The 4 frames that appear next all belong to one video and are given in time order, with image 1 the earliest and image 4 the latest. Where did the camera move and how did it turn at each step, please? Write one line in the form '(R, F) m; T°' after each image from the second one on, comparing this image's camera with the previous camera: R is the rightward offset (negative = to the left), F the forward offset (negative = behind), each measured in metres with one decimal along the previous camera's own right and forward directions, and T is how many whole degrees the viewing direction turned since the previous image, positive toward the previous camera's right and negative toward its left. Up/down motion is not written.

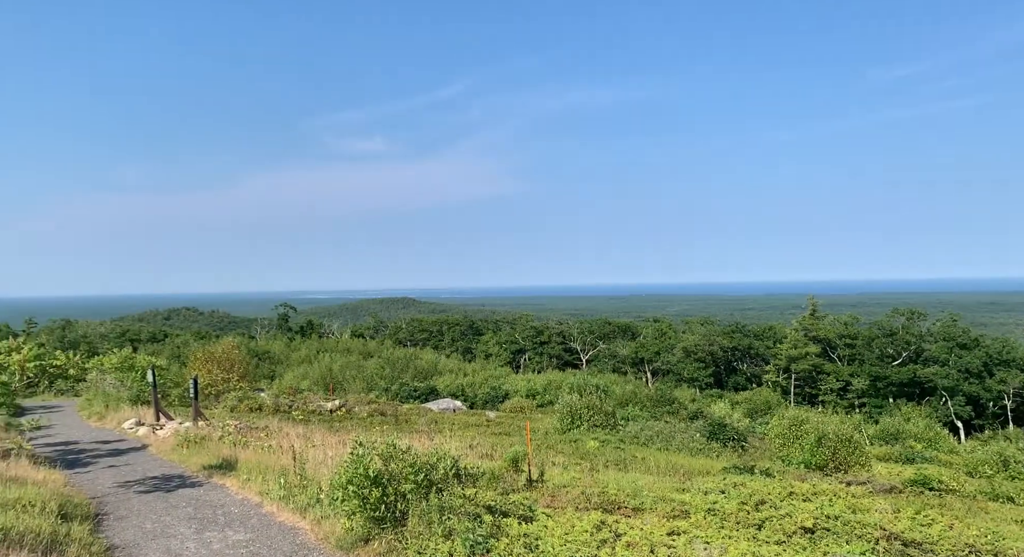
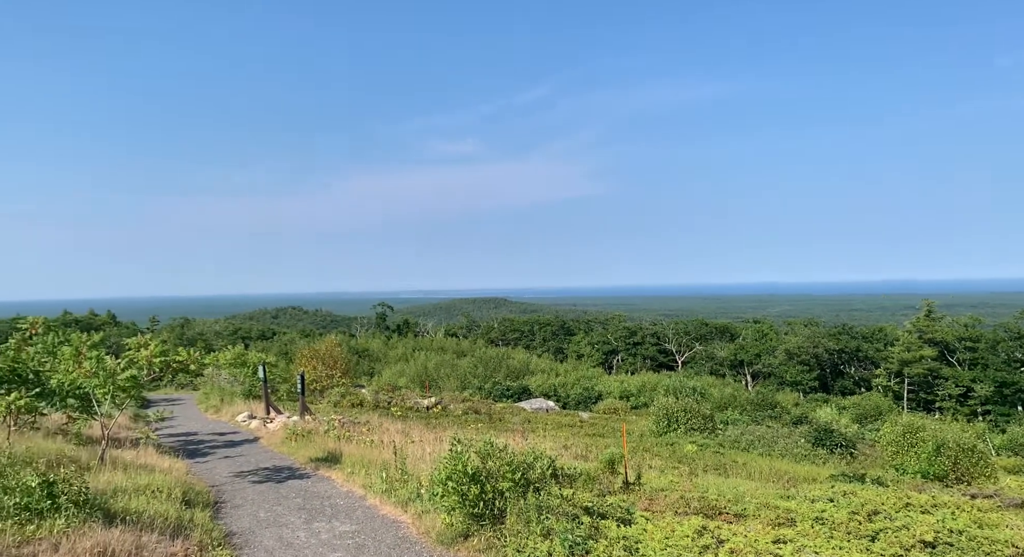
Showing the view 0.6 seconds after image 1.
(-0.2, -0.1) m; -6°
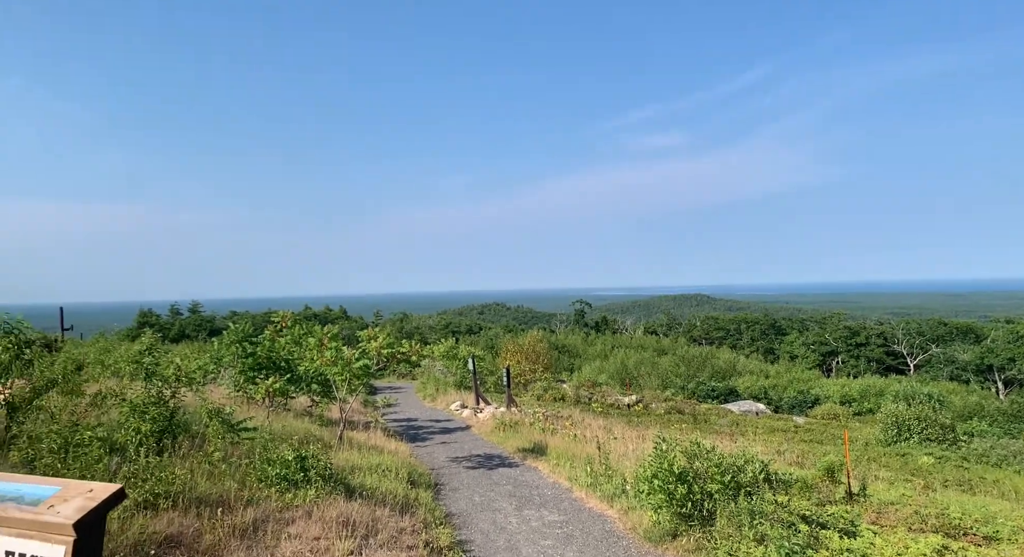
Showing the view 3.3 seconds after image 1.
(-0.3, -0.1) m; -13°
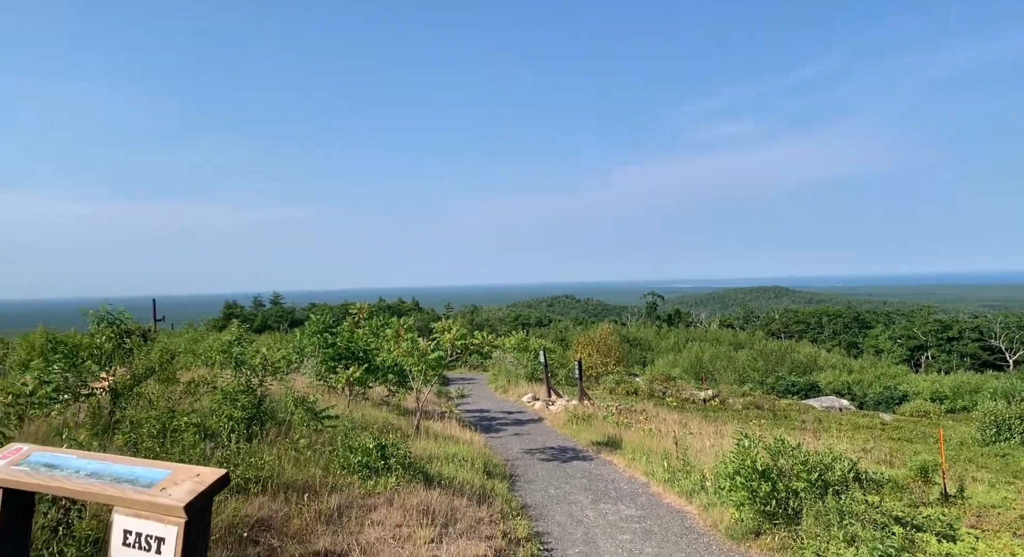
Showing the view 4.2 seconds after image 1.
(-0.2, +0.2) m; -5°
